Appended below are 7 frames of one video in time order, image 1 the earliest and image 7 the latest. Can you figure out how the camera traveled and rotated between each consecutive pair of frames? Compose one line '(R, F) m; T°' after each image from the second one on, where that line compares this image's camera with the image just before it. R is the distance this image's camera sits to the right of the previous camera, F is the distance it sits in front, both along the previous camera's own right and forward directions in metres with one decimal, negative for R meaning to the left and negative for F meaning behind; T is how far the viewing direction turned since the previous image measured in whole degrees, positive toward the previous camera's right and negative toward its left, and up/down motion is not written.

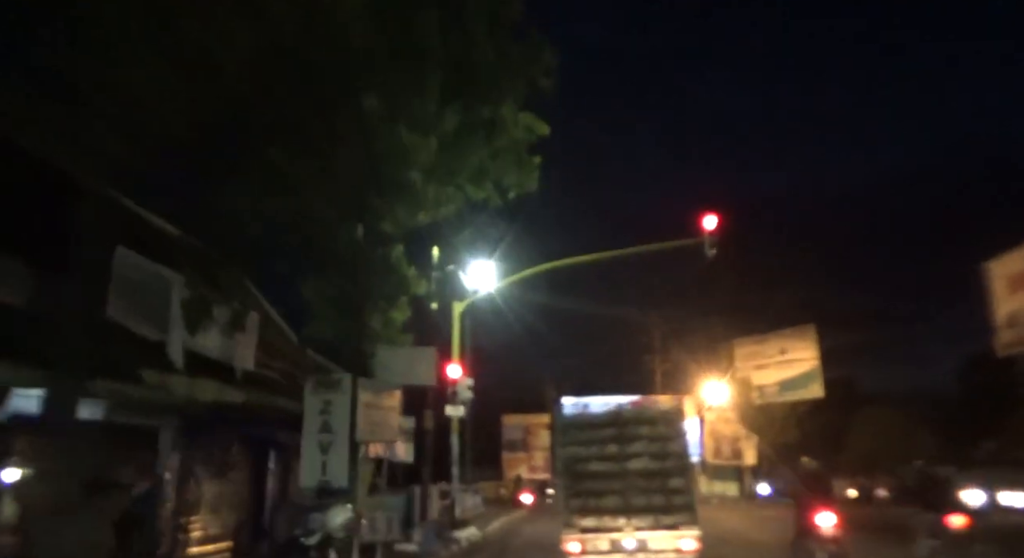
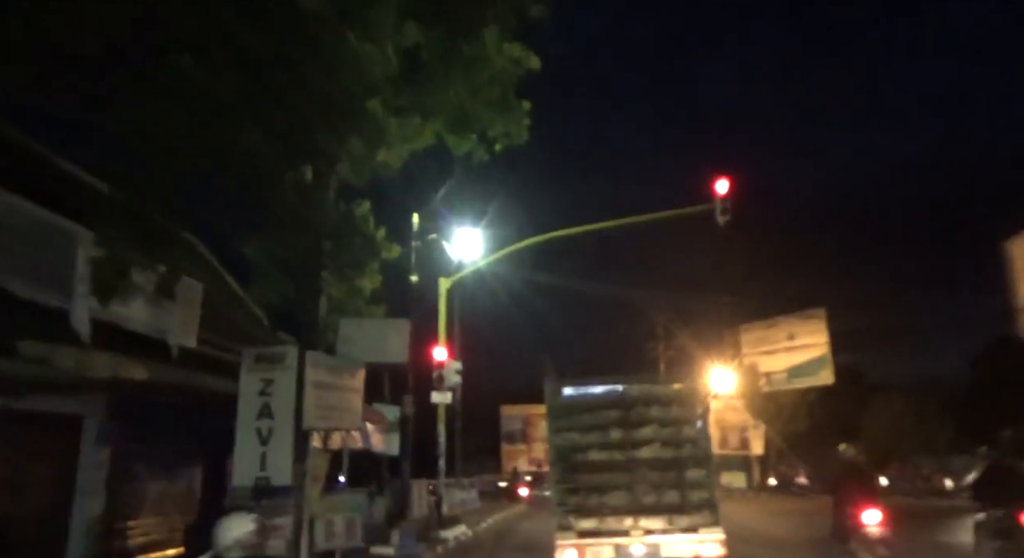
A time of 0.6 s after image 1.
(+0.2, +1.8) m; 0°
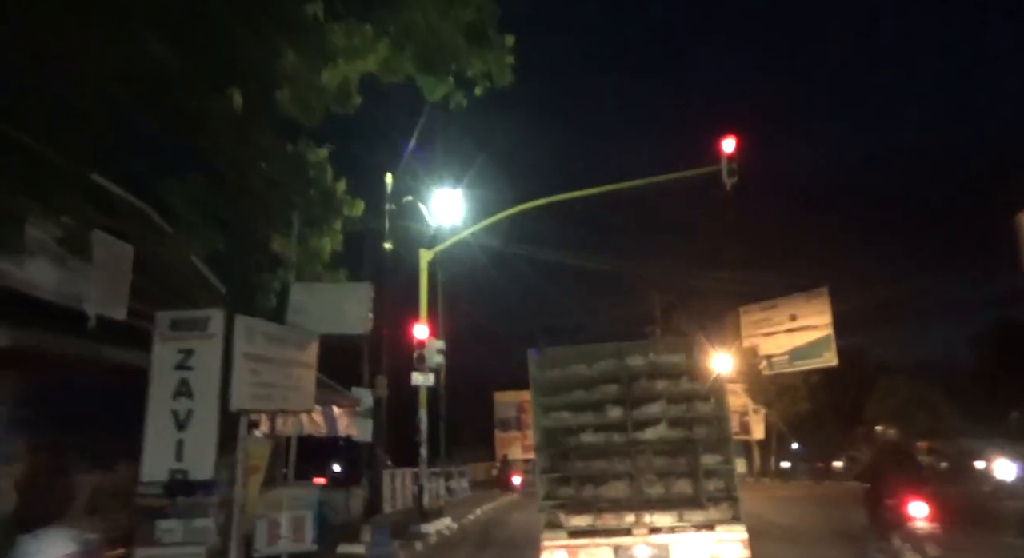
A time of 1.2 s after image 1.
(+0.2, +1.5) m; 0°
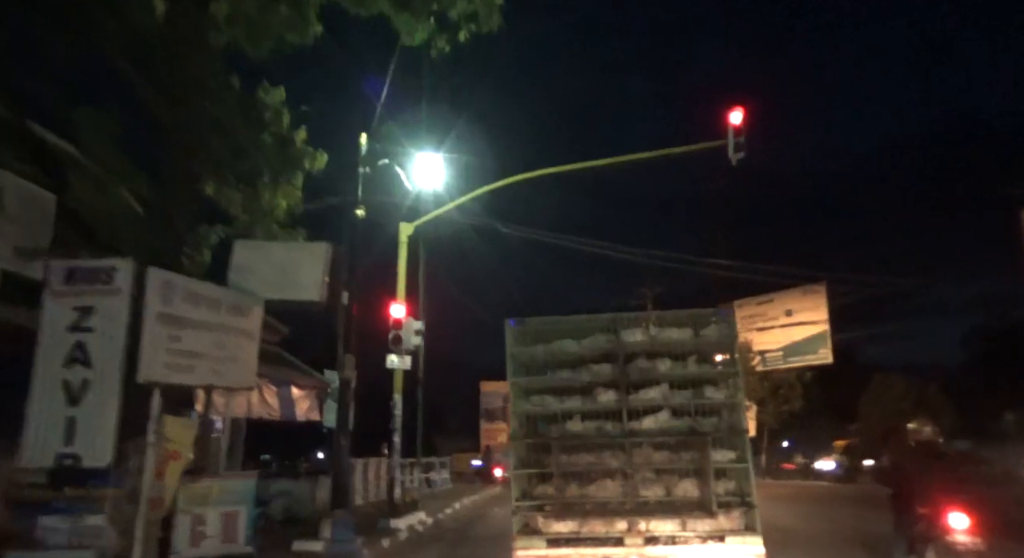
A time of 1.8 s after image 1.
(+0.1, +1.1) m; +1°
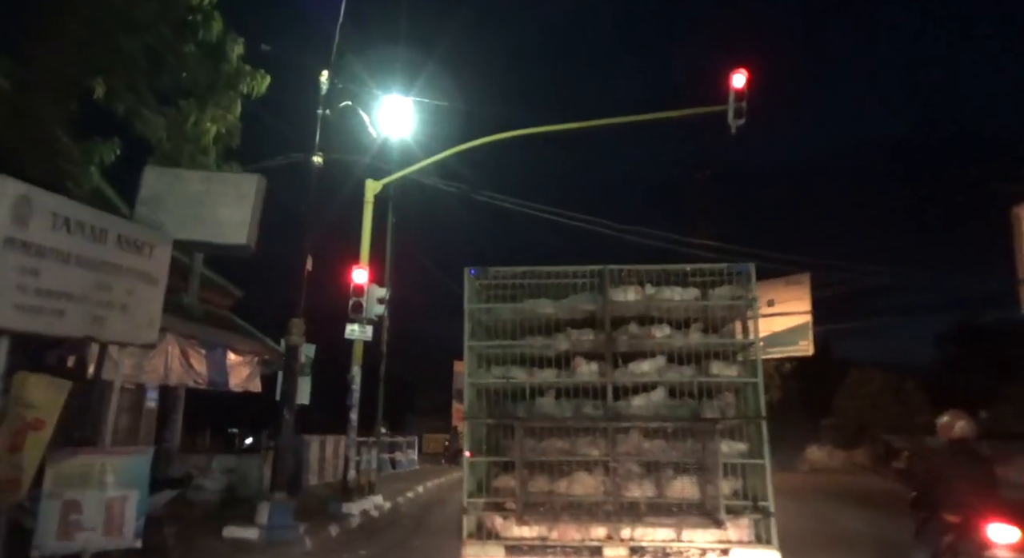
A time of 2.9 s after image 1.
(+0.1, +1.2) m; +2°
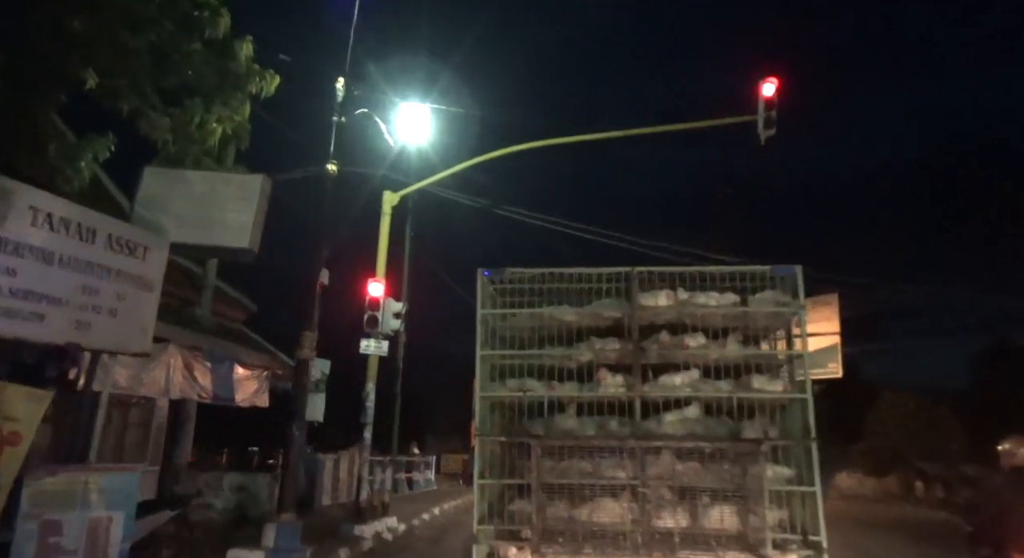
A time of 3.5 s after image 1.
(0.0, +0.4) m; -2°
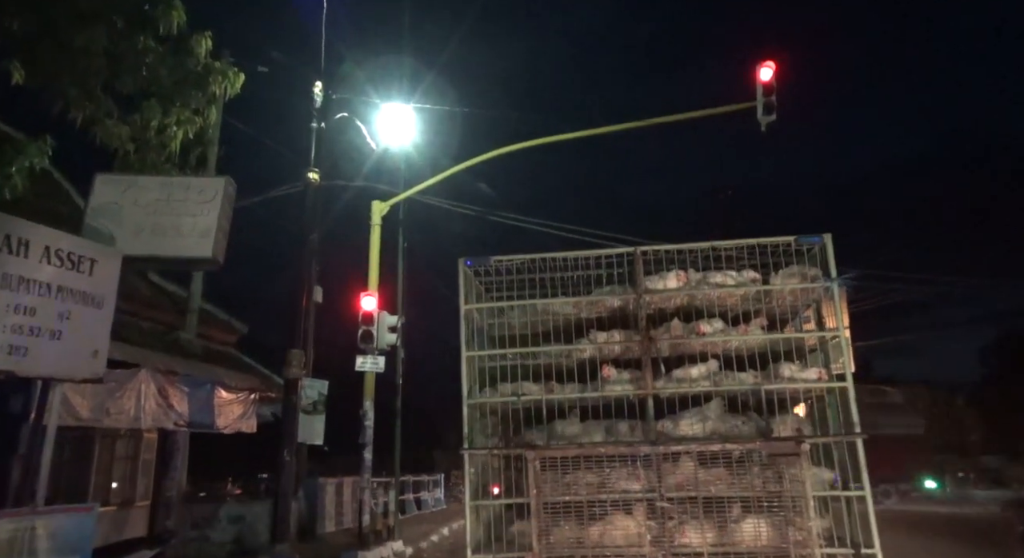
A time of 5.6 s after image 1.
(+0.1, +0.5) m; 0°
